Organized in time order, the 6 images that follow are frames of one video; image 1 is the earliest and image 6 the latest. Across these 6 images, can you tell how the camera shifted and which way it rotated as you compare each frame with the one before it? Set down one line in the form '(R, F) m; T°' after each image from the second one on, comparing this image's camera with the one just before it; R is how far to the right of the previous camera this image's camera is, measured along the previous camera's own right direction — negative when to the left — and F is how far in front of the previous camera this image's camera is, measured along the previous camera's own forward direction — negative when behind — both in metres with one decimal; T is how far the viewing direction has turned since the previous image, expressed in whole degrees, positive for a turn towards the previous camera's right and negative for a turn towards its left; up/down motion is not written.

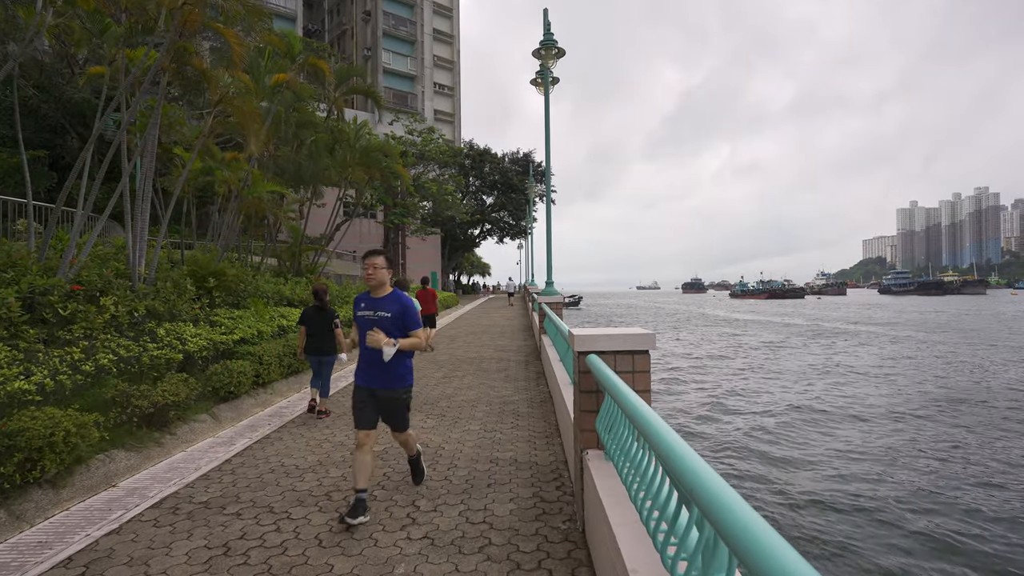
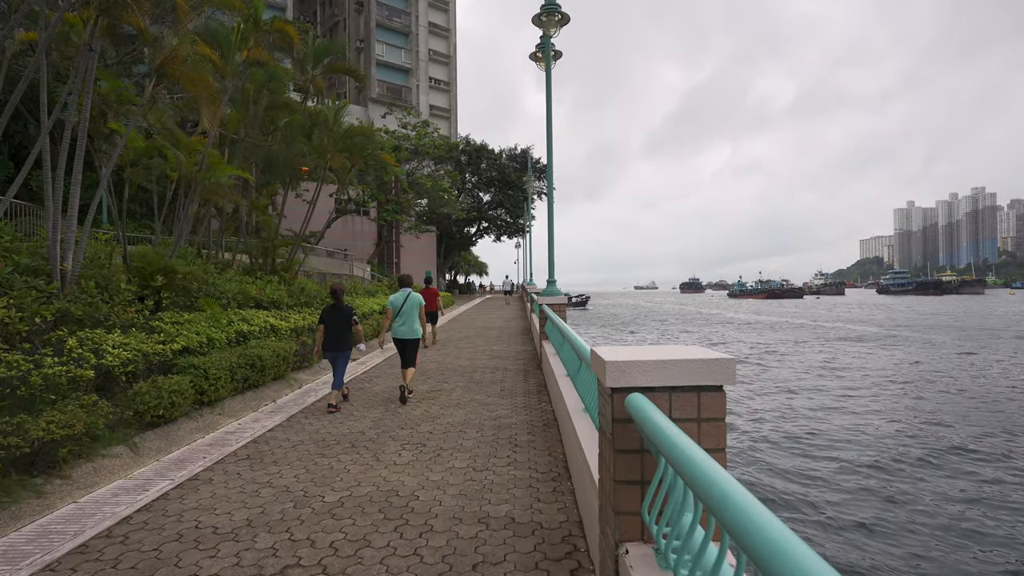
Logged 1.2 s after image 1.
(0.0, +1.2) m; 0°
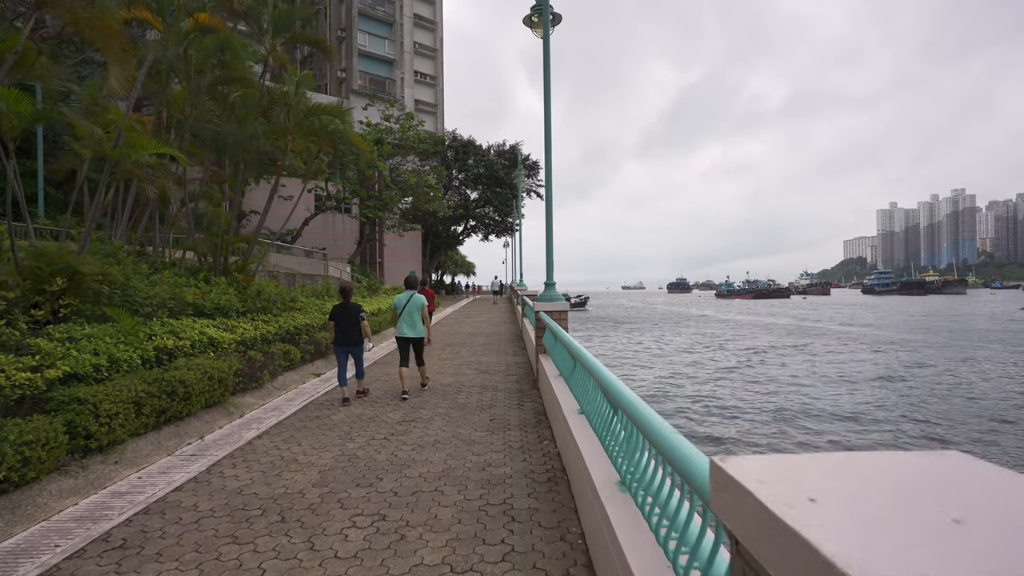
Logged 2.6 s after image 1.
(0.0, +1.5) m; +1°
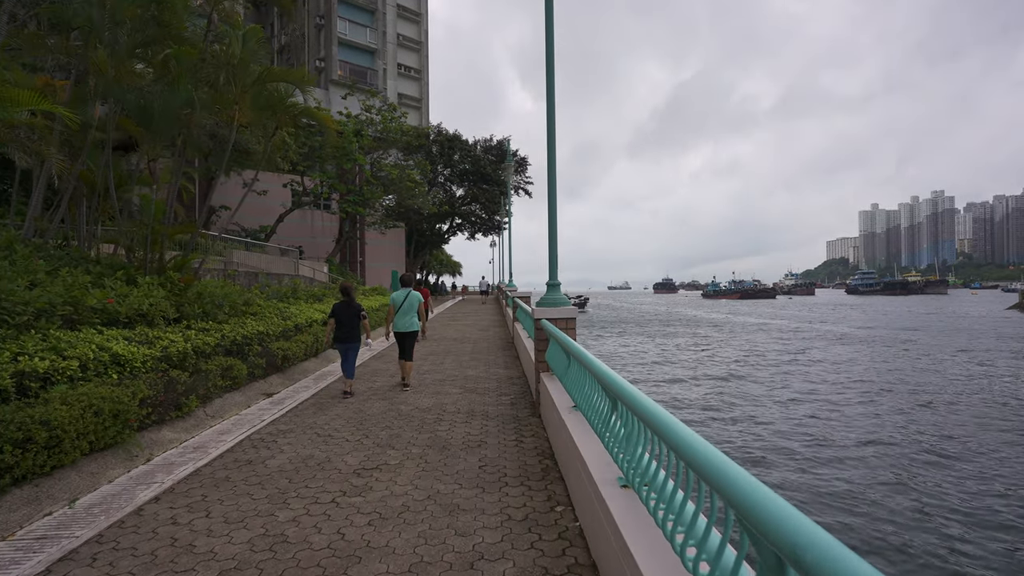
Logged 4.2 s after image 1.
(-0.1, +1.6) m; +1°
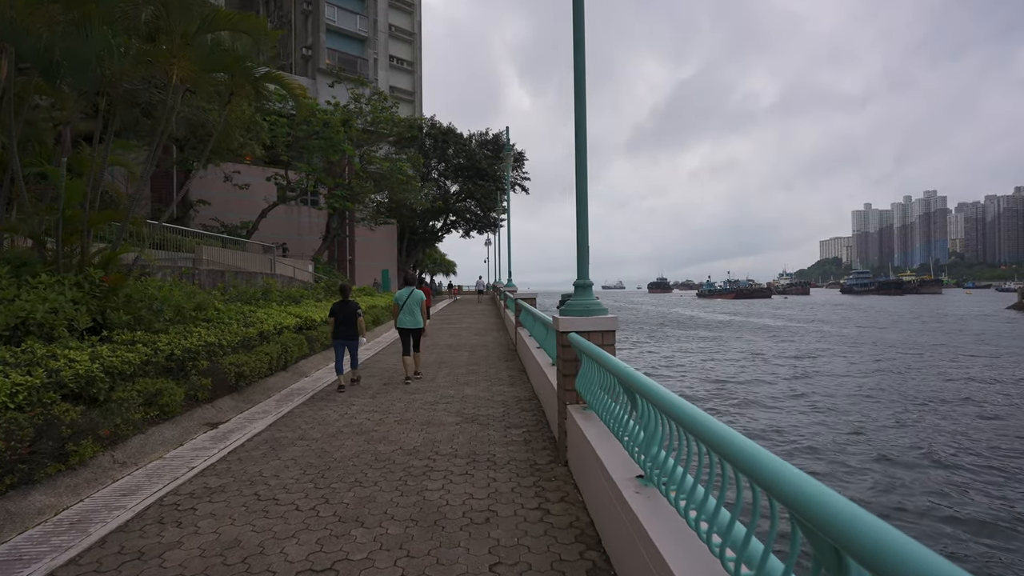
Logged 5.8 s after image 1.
(-0.2, +1.7) m; +1°
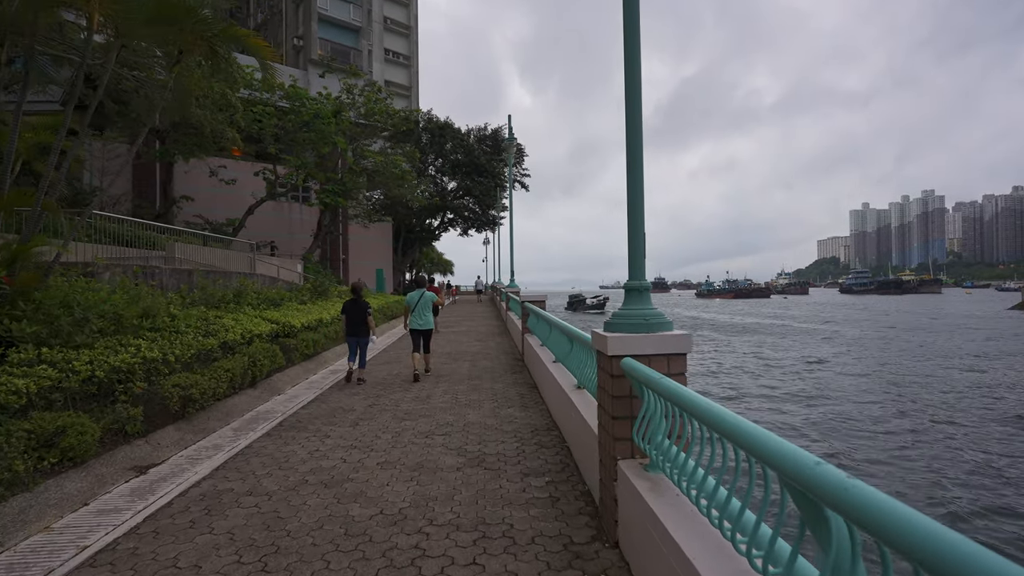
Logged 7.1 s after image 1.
(-0.2, +1.4) m; 0°
